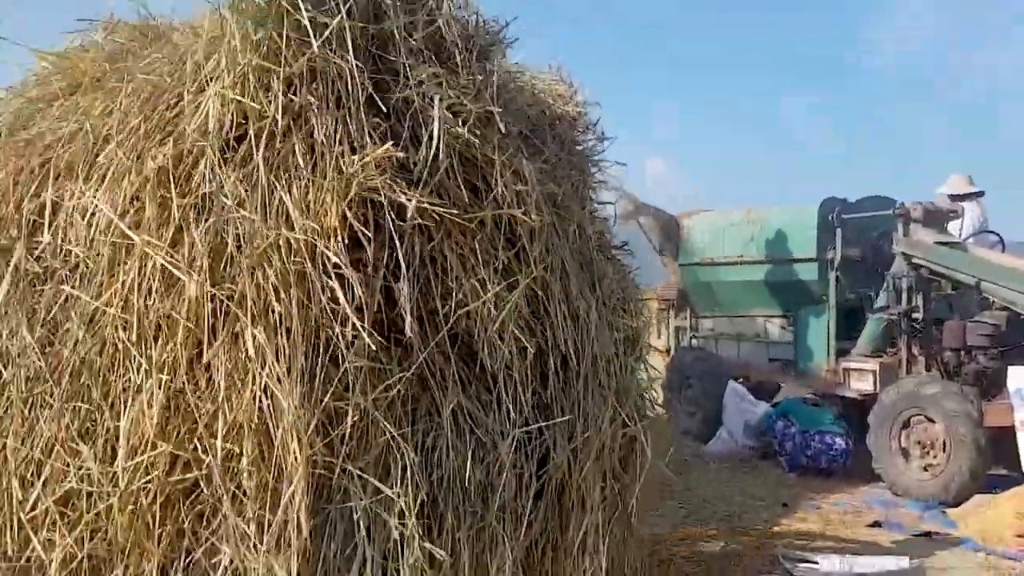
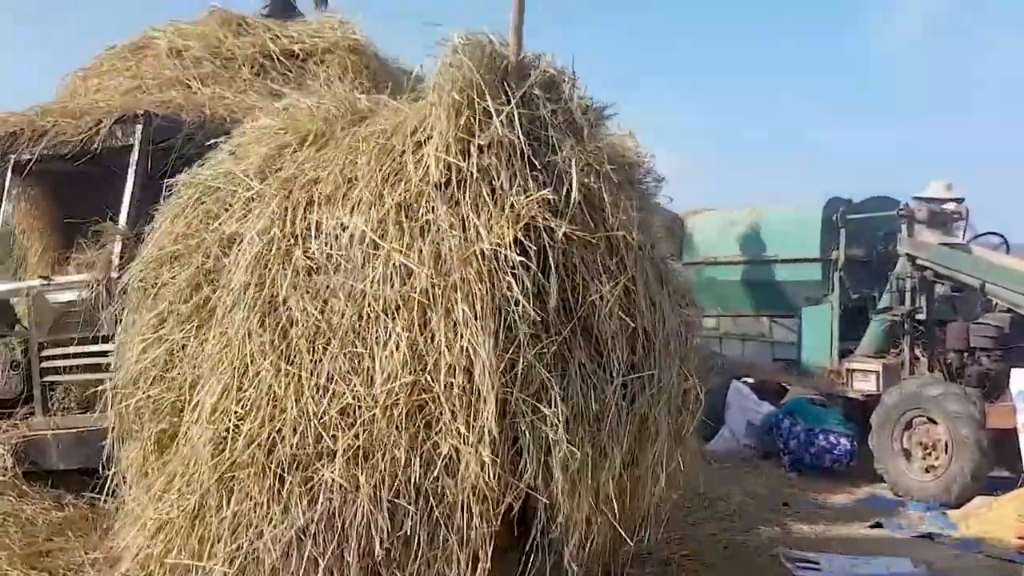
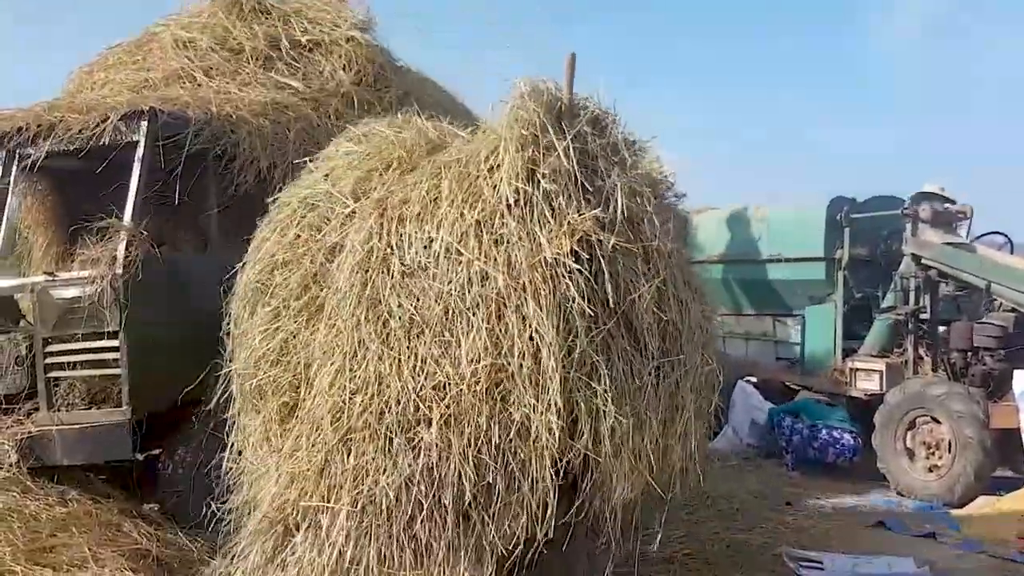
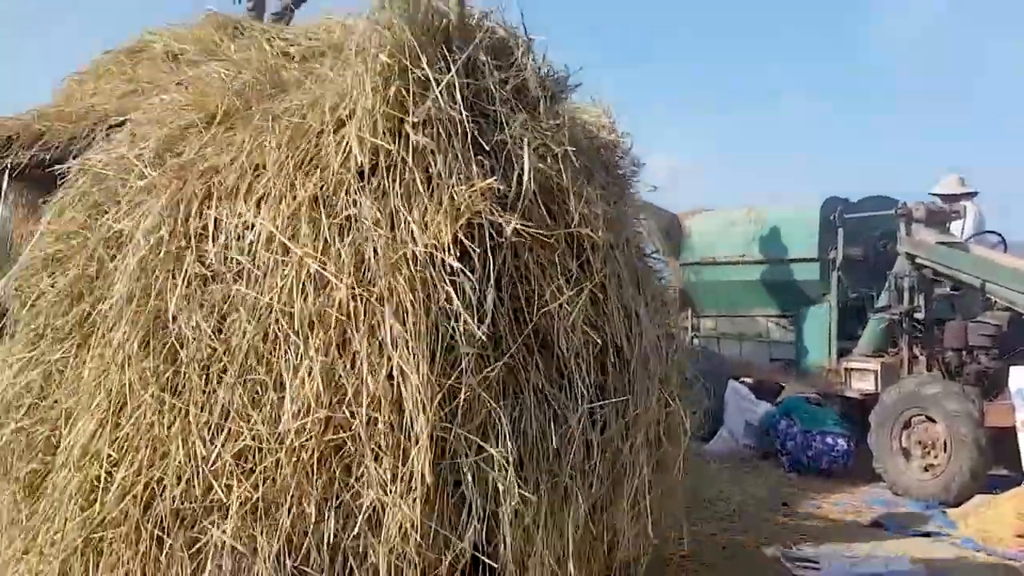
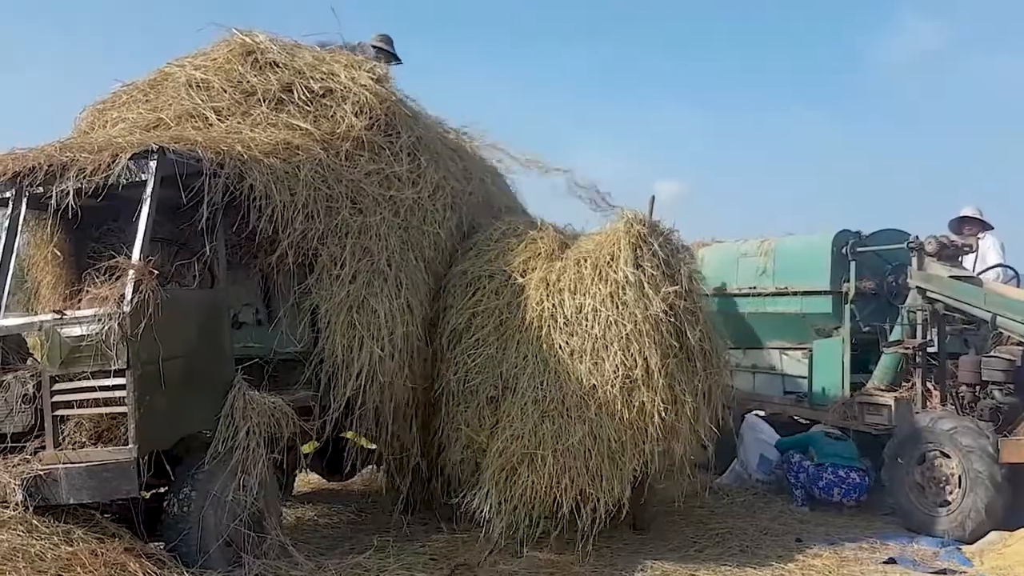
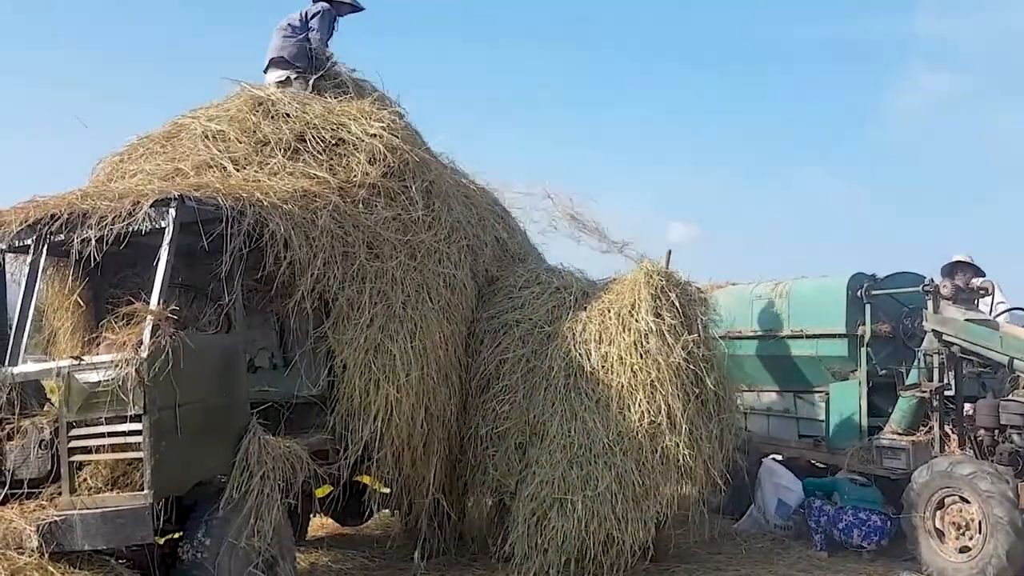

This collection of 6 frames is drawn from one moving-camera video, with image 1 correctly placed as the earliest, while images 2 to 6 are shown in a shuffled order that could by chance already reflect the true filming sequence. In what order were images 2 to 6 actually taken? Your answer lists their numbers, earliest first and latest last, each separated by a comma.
4, 2, 3, 5, 6
